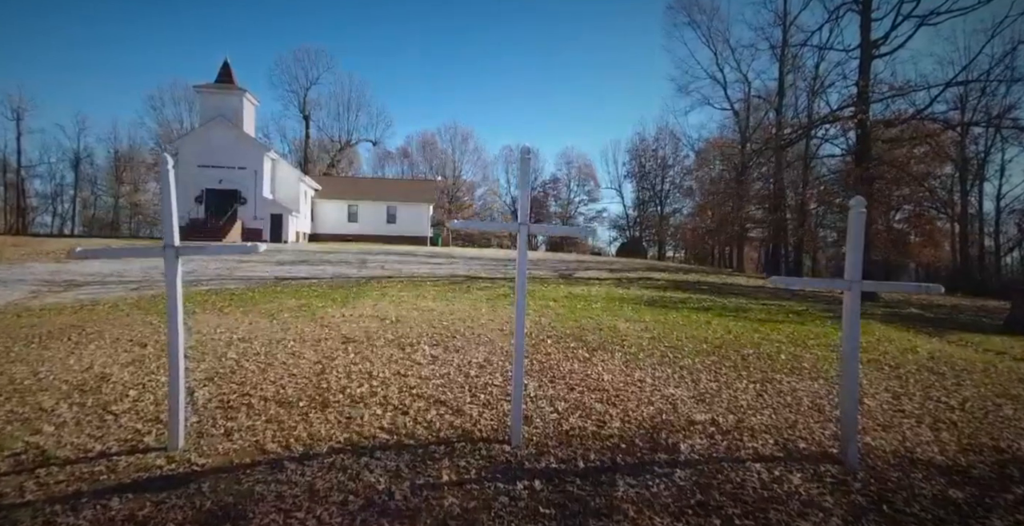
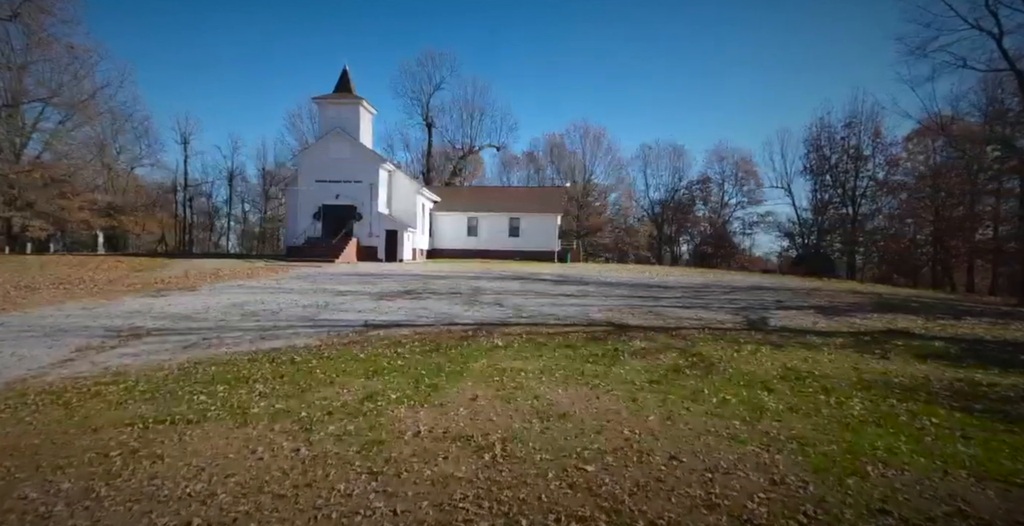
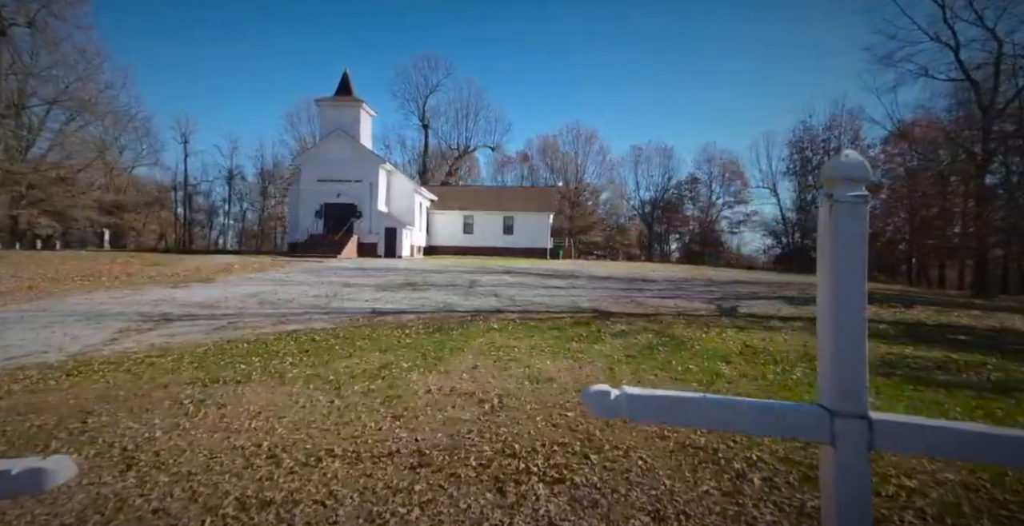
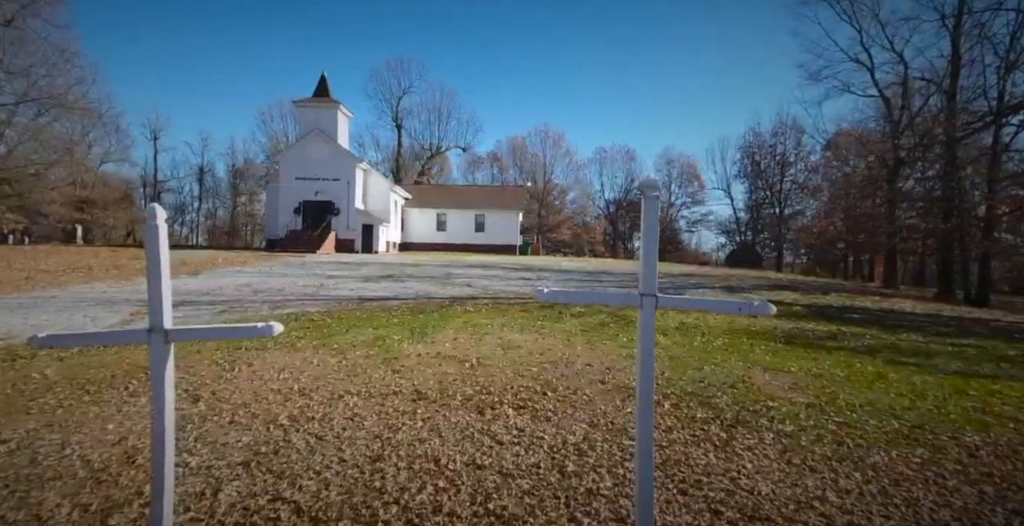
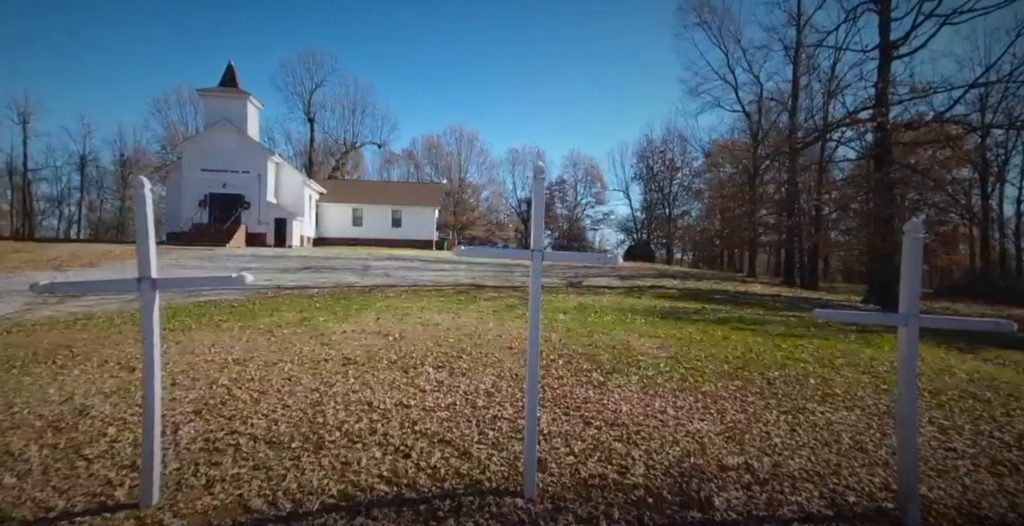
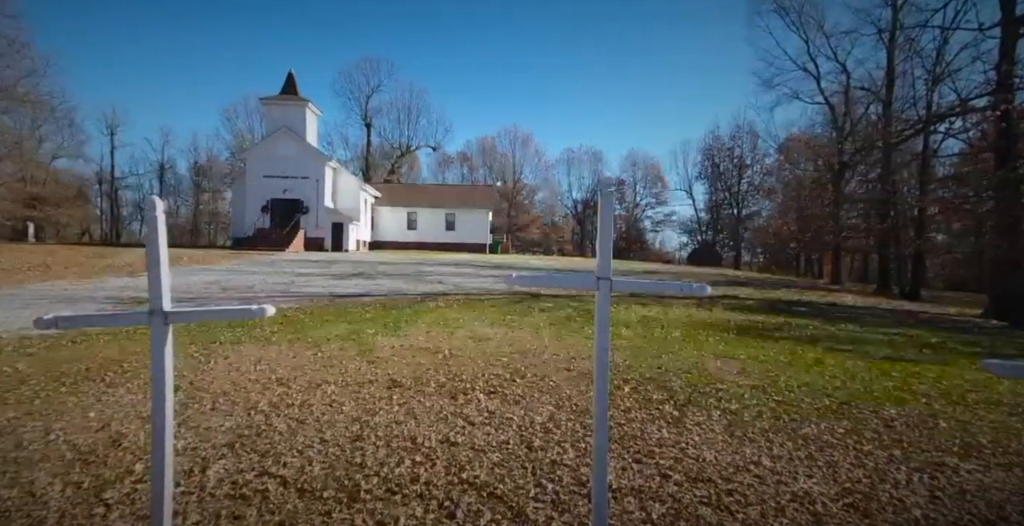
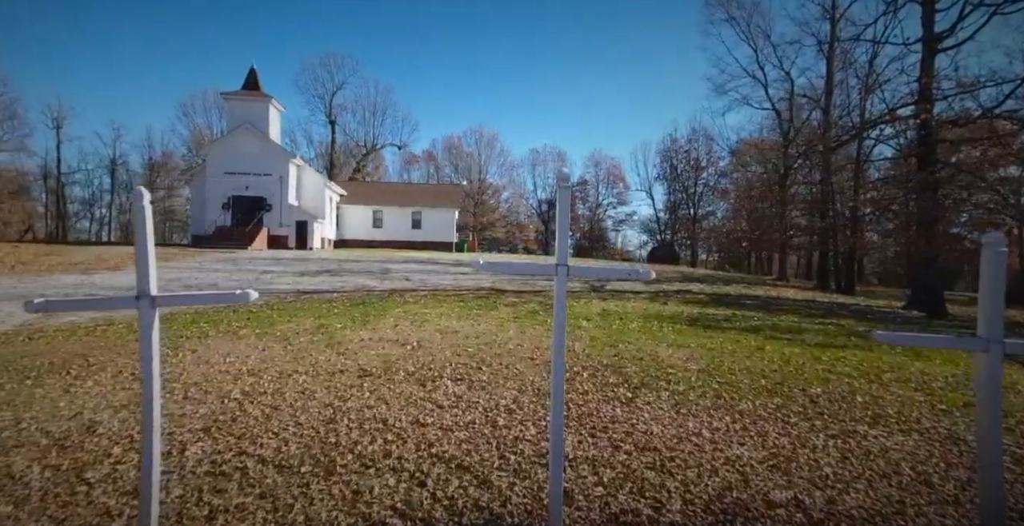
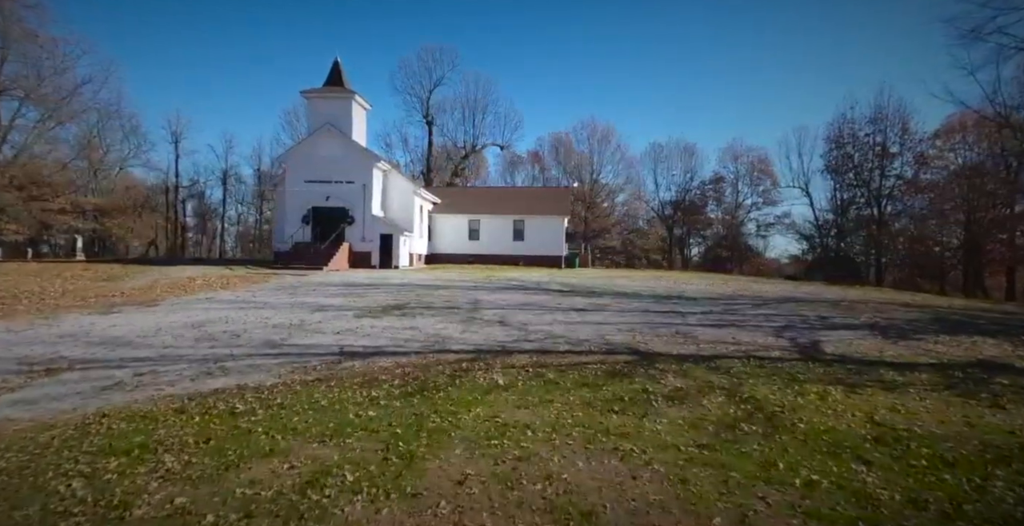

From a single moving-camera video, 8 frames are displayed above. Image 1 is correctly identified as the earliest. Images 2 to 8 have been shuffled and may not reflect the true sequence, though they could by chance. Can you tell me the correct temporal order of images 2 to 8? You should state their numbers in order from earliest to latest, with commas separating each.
5, 7, 6, 4, 3, 2, 8
